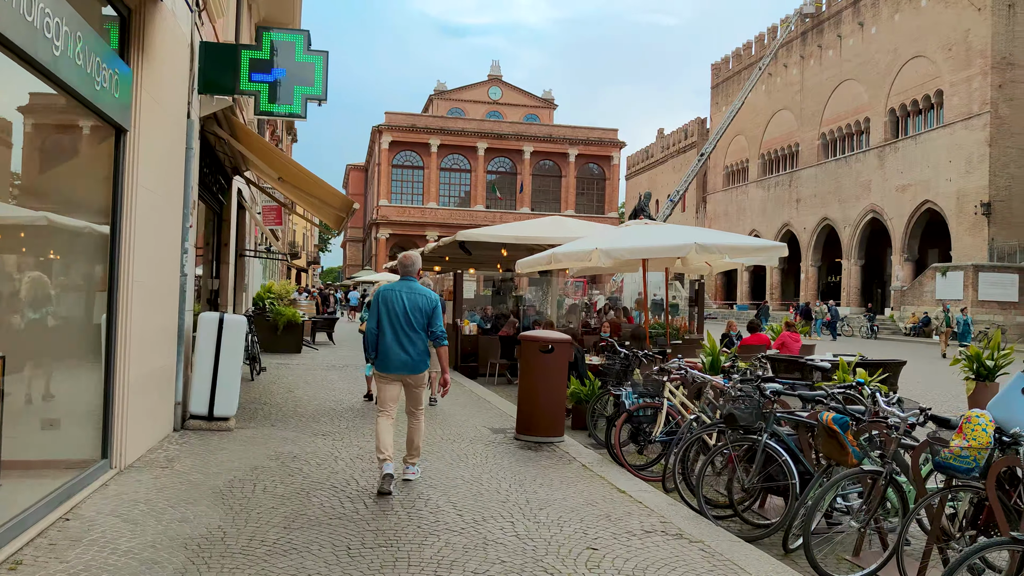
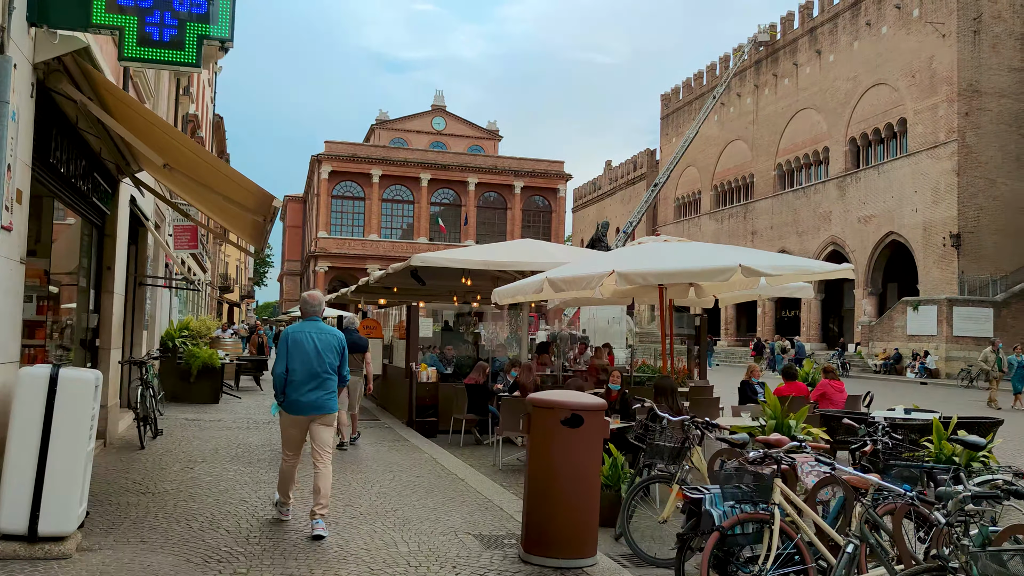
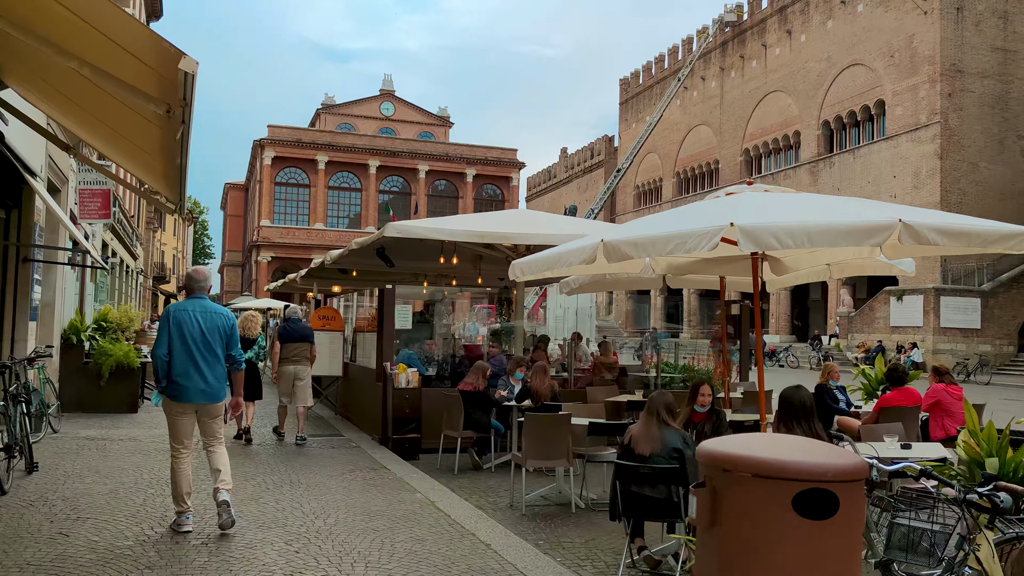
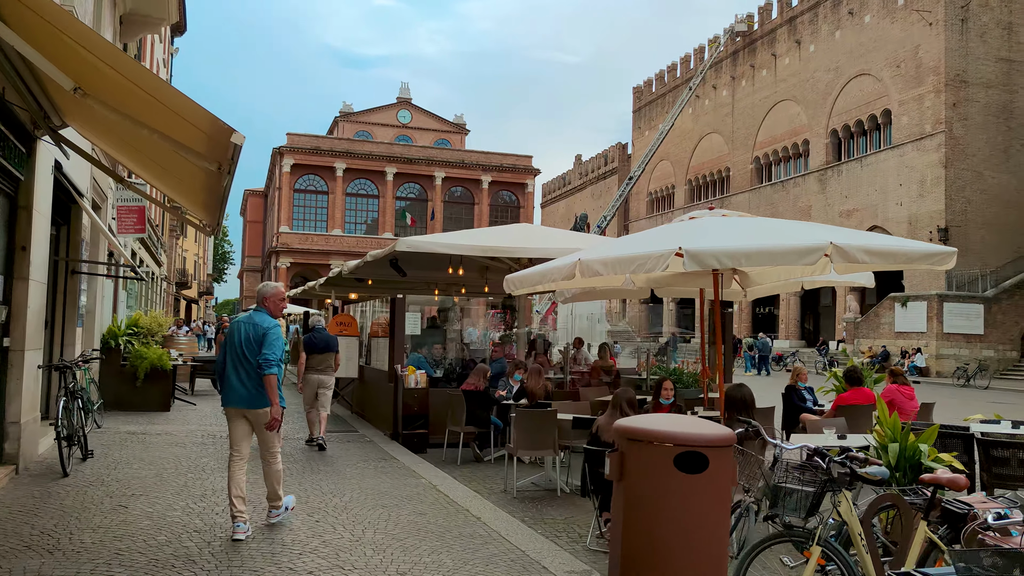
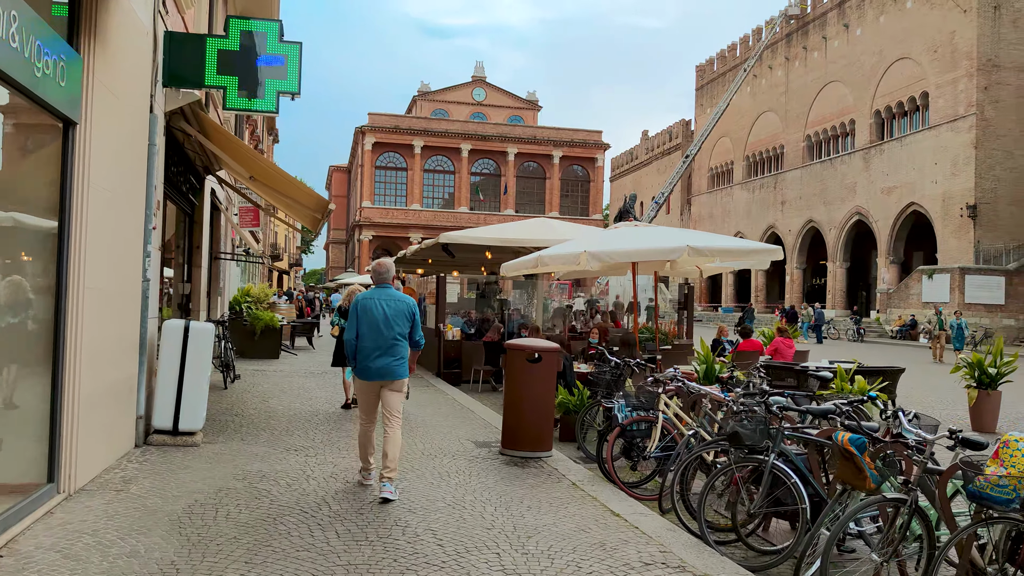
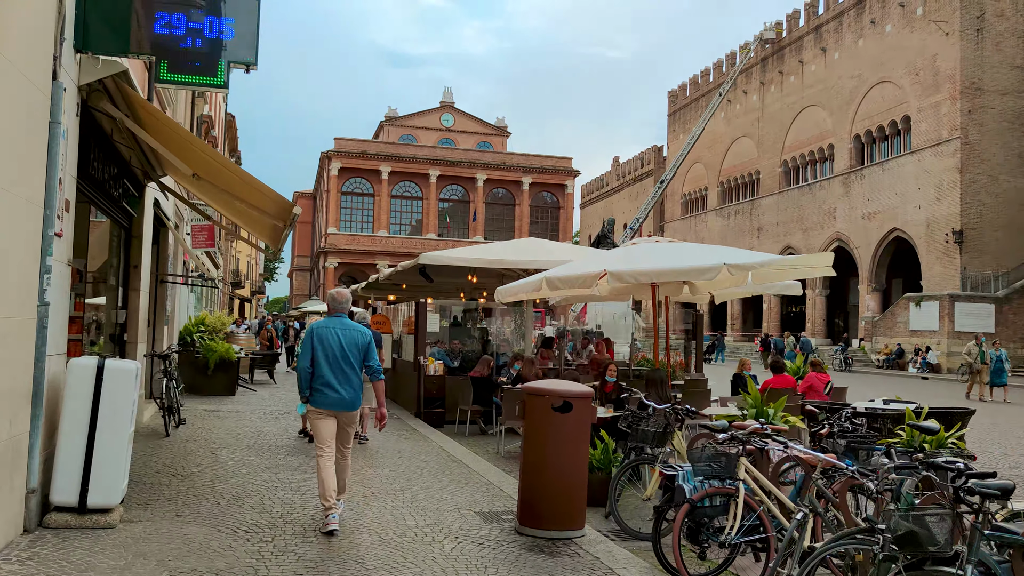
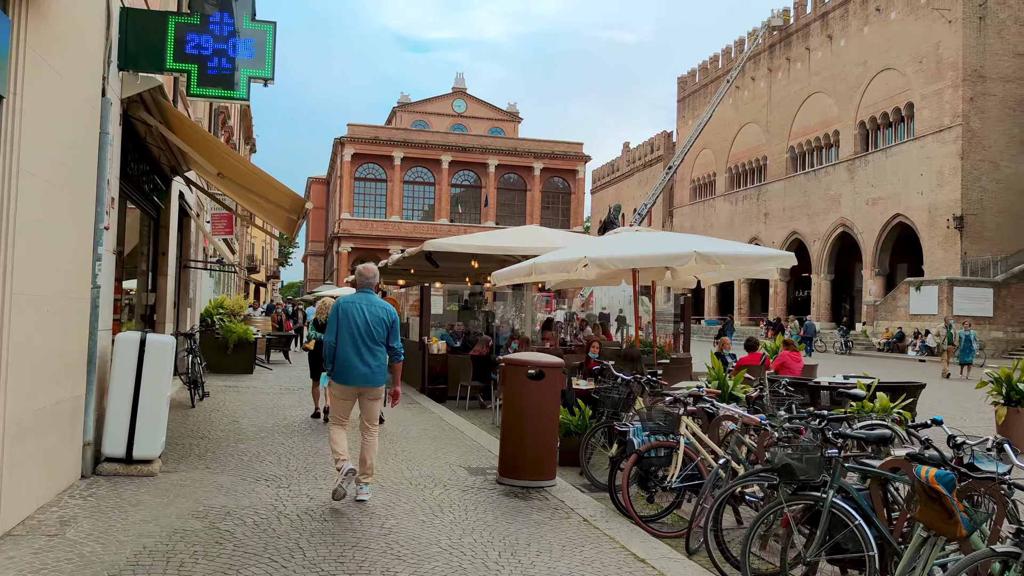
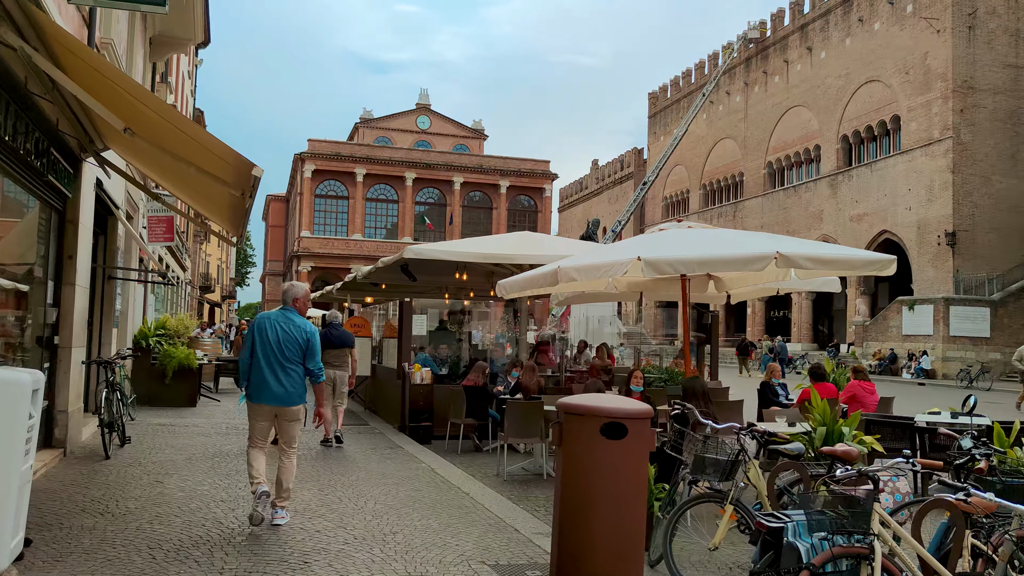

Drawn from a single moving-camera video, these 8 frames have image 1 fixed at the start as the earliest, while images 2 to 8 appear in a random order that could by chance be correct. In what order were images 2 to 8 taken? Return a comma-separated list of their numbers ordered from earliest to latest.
5, 7, 6, 2, 8, 4, 3
